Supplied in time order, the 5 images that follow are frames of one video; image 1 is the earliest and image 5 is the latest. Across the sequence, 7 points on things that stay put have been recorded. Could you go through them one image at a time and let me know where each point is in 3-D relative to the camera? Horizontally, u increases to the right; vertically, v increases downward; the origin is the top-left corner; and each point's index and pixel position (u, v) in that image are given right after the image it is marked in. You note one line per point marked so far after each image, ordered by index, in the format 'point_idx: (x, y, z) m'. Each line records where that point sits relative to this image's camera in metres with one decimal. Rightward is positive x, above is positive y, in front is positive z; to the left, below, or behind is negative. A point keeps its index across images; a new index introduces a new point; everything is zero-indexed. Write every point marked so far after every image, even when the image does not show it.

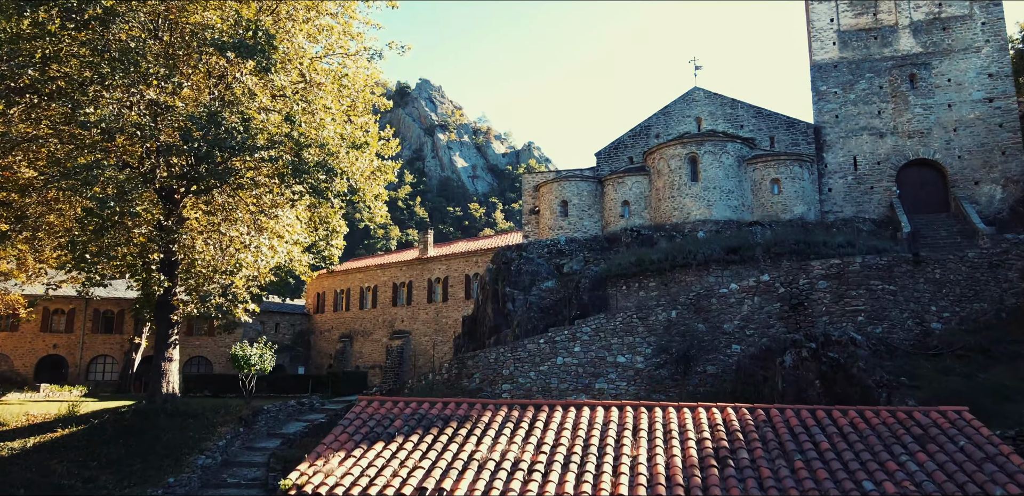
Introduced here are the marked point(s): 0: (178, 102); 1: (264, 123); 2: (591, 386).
0: (-11.0, +4.8, +17.5) m
1: (-8.5, +4.3, +18.1) m
2: (+2.7, -4.7, +18.3) m
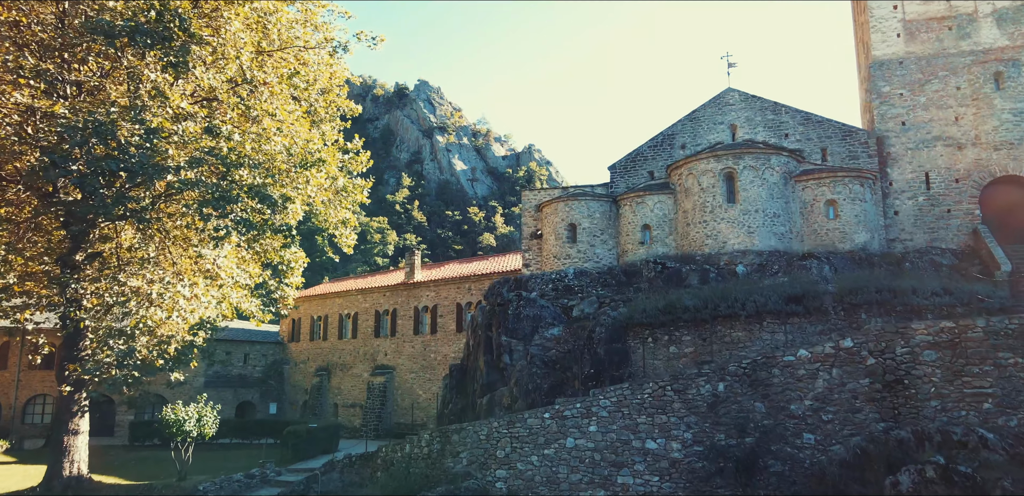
0: (-11.1, +3.5, +13.2) m
1: (-8.6, +3.0, +13.8) m
2: (+2.6, -6.1, +13.9) m
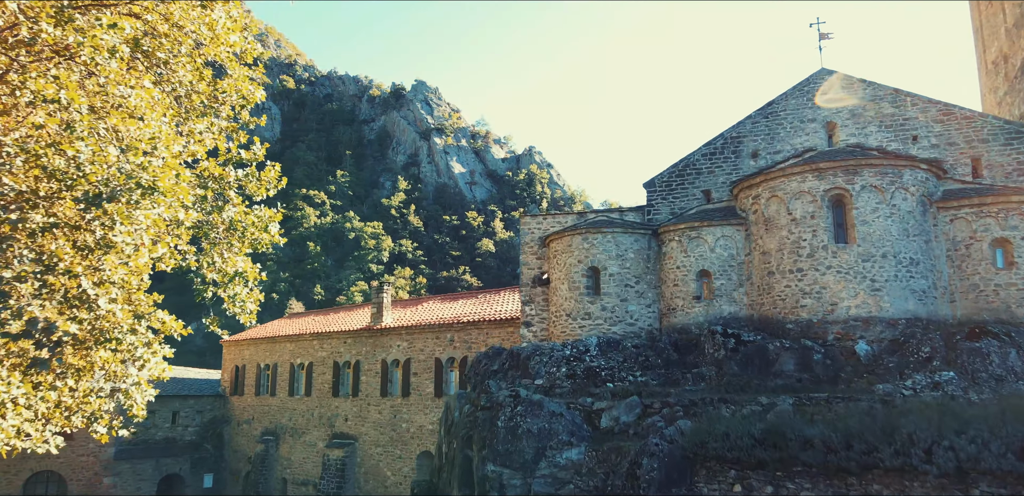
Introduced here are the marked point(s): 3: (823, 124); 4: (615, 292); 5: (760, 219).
0: (-11.3, +1.9, +6.1) m
1: (-8.8, +1.4, +6.8) m
2: (+2.4, -7.6, +6.8) m
3: (+8.9, +3.6, +15.1) m
4: (+2.9, -1.3, +15.1) m
5: (+6.6, +0.8, +14.1) m
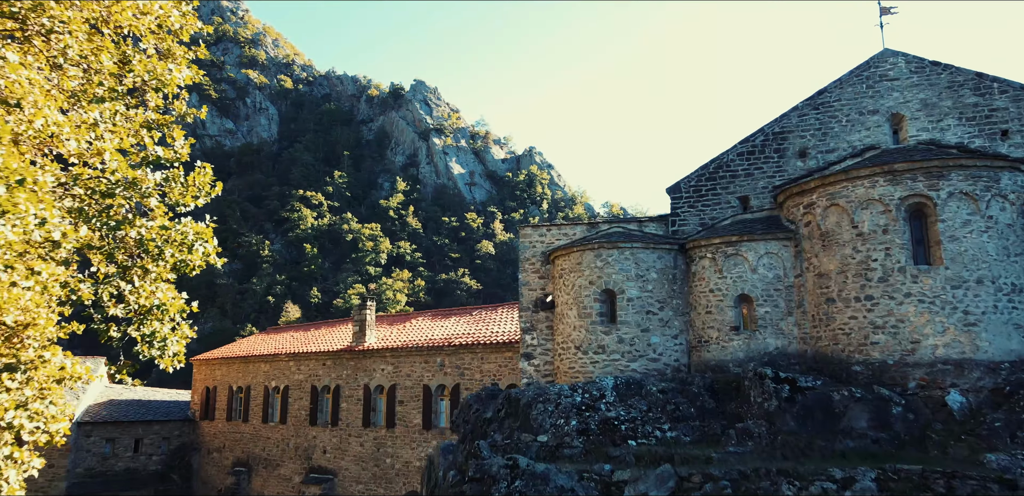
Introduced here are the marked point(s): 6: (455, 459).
0: (-11.4, +1.5, +3.5) m
1: (-8.9, +1.0, +4.1) m
2: (+2.4, -8.1, +4.2) m
3: (+8.8, +3.1, +12.4) m
4: (+2.9, -1.7, +12.4) m
5: (+6.6, +0.3, +11.5) m
6: (-1.2, -4.4, +10.8) m
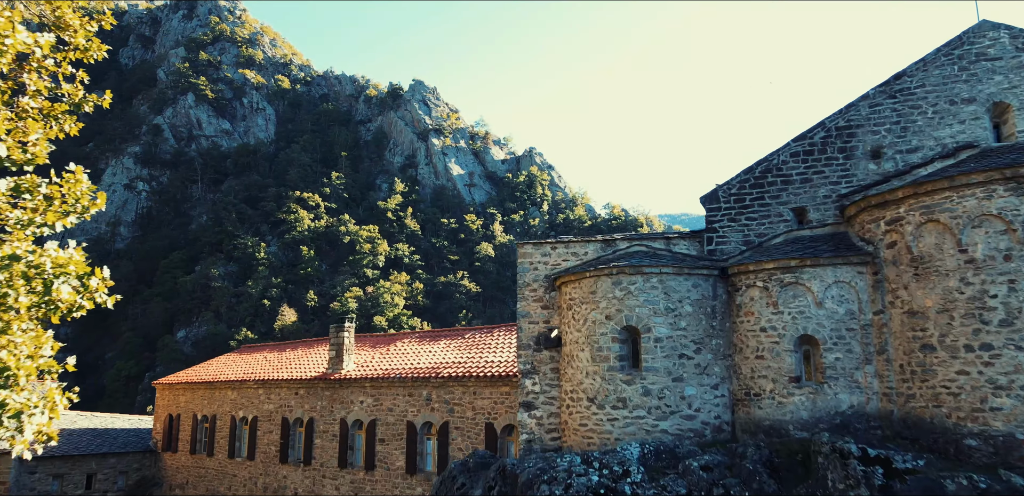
0: (-11.4, +1.0, +0.8) m
1: (-8.9, +0.5, +1.4) m
2: (+2.3, -8.6, +1.4) m
3: (+8.8, +2.6, +9.7) m
4: (+2.8, -2.2, +9.7) m
5: (+6.5, -0.2, +8.7) m
6: (-1.3, -4.9, +8.1) m
